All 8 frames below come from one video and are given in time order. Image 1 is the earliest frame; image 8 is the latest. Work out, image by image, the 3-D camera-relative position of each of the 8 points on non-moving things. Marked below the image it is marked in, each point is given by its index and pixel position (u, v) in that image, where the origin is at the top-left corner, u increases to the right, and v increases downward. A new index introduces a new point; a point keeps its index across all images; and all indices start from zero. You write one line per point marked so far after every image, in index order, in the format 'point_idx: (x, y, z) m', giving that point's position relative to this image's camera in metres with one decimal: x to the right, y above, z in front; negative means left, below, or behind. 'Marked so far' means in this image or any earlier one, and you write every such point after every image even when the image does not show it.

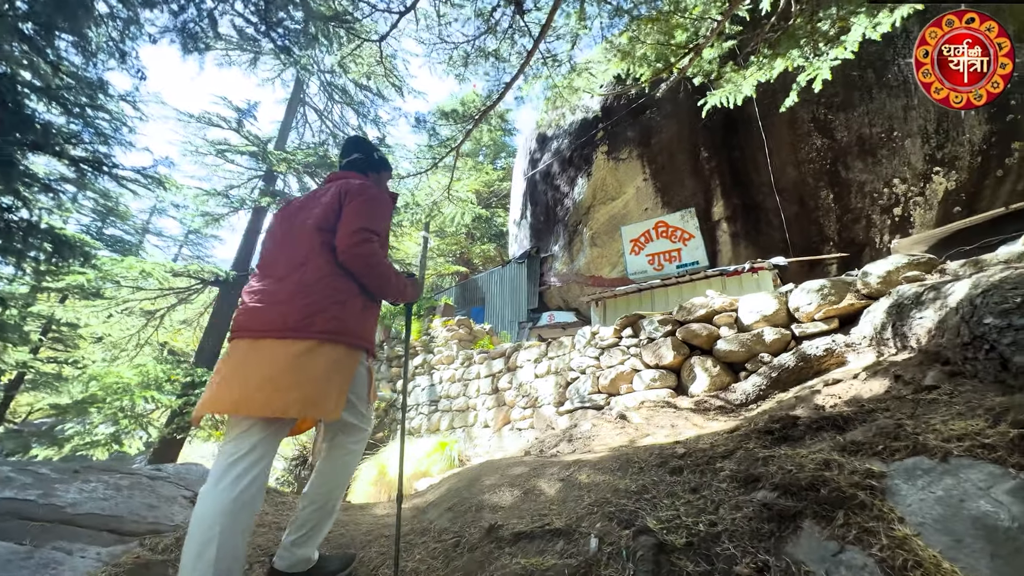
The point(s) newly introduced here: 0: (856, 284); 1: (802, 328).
0: (+2.5, 0.0, +3.3) m
1: (+2.2, -0.3, +3.3) m
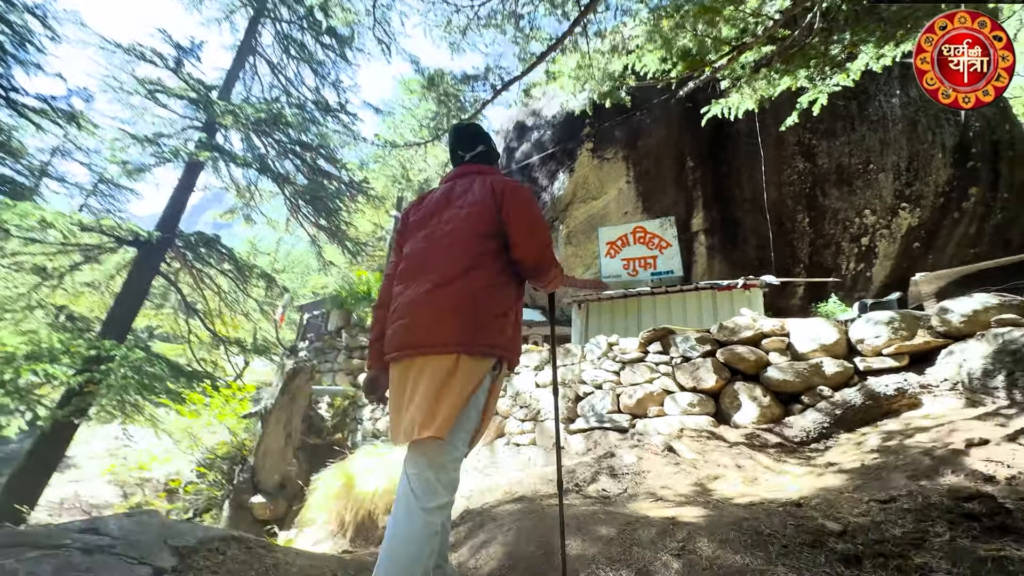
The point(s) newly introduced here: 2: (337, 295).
0: (+2.8, -0.2, +3.1) m
1: (+2.5, -0.5, +3.1) m
2: (-3.4, -0.1, +8.5) m
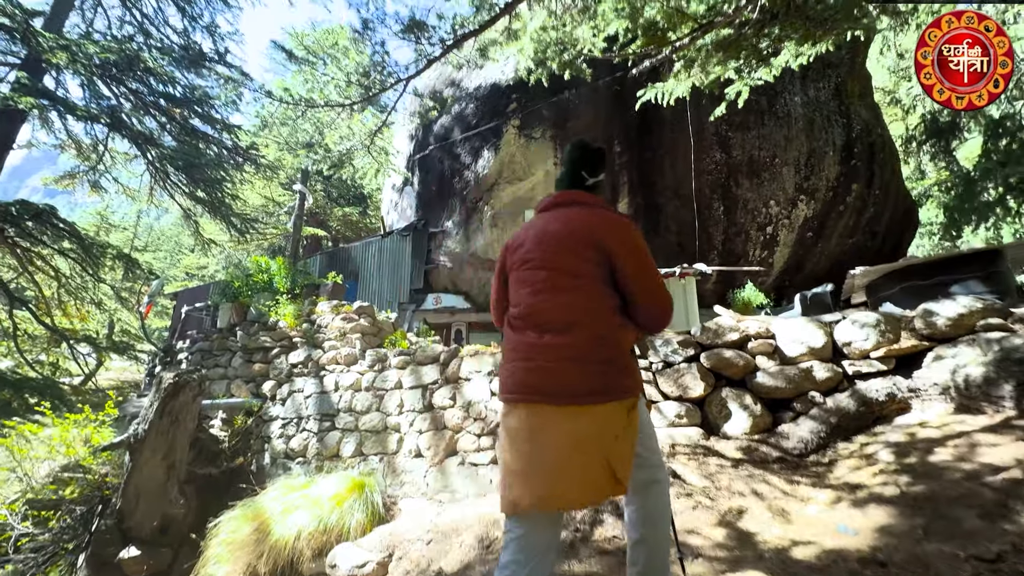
0: (+2.7, -0.2, +3.1) m
1: (+2.3, -0.5, +3.0) m
2: (-4.5, 0.0, +7.1) m
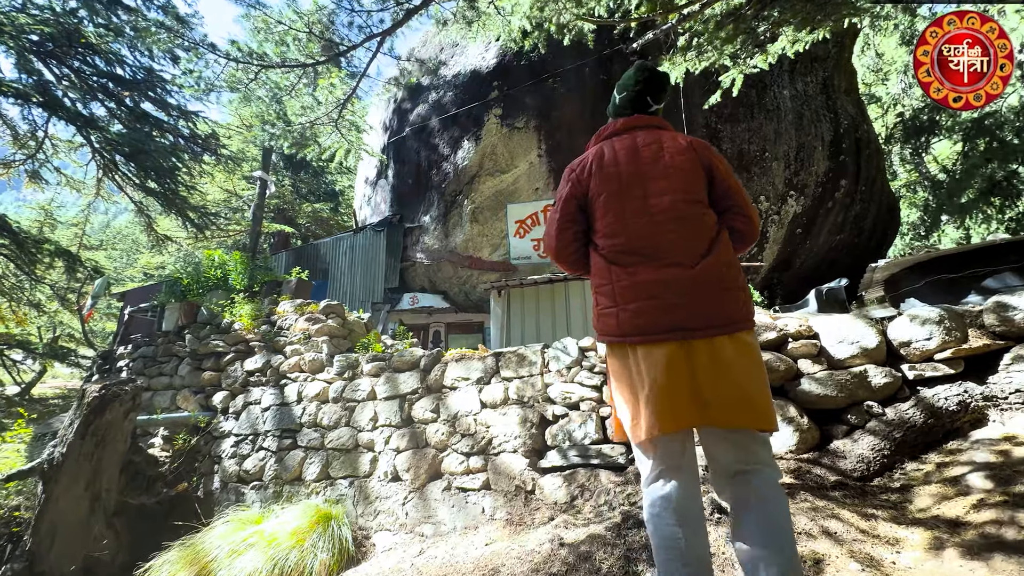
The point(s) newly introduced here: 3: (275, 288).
0: (+2.7, -0.2, +2.6) m
1: (+2.3, -0.5, +2.5) m
2: (-4.7, +0.1, +6.2) m
3: (-3.3, 0.0, +6.2) m
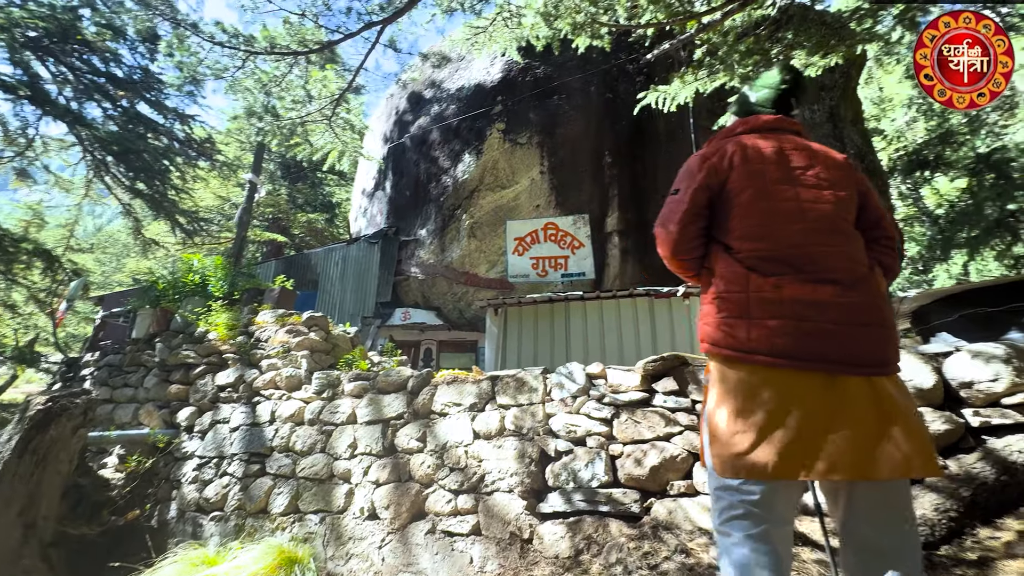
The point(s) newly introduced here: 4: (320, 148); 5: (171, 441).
0: (+2.7, -0.3, +2.3) m
1: (+2.3, -0.6, +2.2) m
2: (-4.8, 0.0, +5.8) m
3: (-3.3, -0.1, +5.8) m
4: (-2.0, +1.4, +4.5) m
5: (-3.6, -1.6, +4.6) m
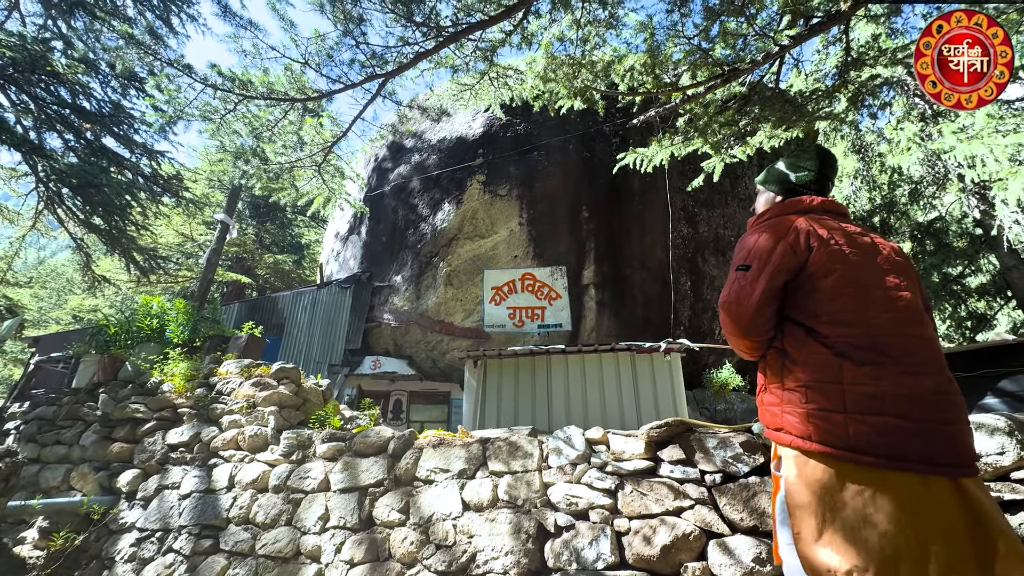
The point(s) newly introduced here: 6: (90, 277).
0: (+2.7, -0.7, +2.3) m
1: (+2.4, -1.0, +2.2) m
2: (-5.0, -0.5, +5.3) m
3: (-3.5, -0.7, +5.4) m
4: (-2.0, +0.9, +4.4) m
5: (-3.7, -2.0, +4.1) m
6: (-7.5, +0.2, +7.9) m
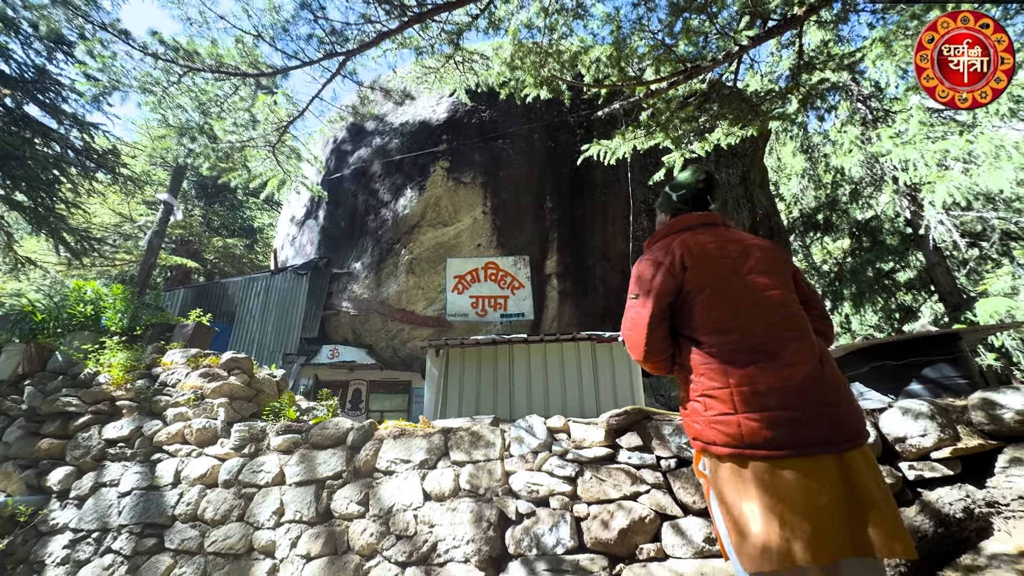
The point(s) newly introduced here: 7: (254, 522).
0: (+2.5, -0.7, +2.6) m
1: (+2.2, -1.0, +2.4) m
2: (-5.4, -0.3, +4.9) m
3: (-4.0, -0.5, +5.0) m
4: (-2.4, +1.1, +4.1) m
5: (-4.1, -1.9, +3.8) m
6: (-8.2, +0.5, +7.3) m
7: (-1.8, -1.7, +3.2) m
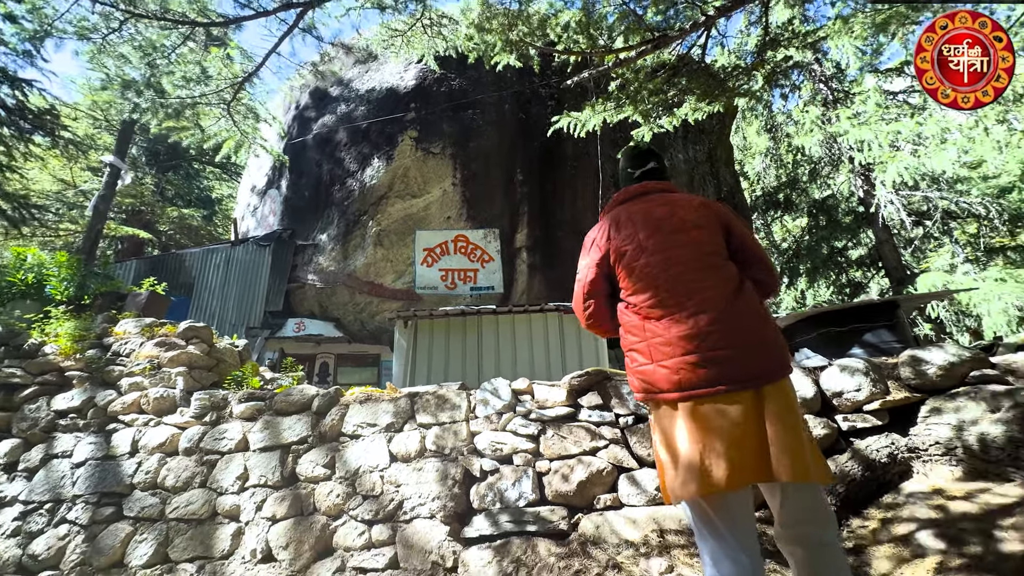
0: (+2.3, -0.5, +2.8) m
1: (+2.0, -0.8, +2.6) m
2: (-5.7, 0.0, +4.6) m
3: (-4.3, -0.2, +4.8) m
4: (-2.7, +1.4, +4.0) m
5: (-4.3, -1.6, +3.6) m
6: (-8.7, +1.0, +6.7) m
7: (-2.1, -1.4, +3.2) m
